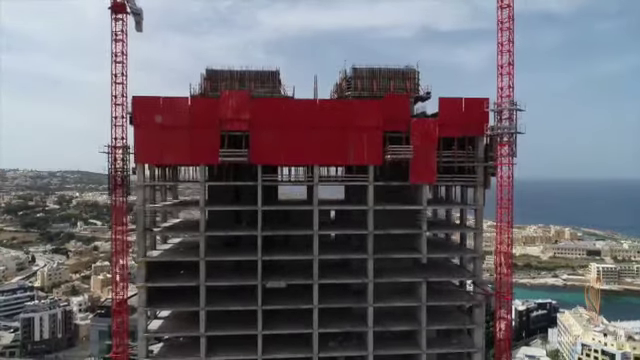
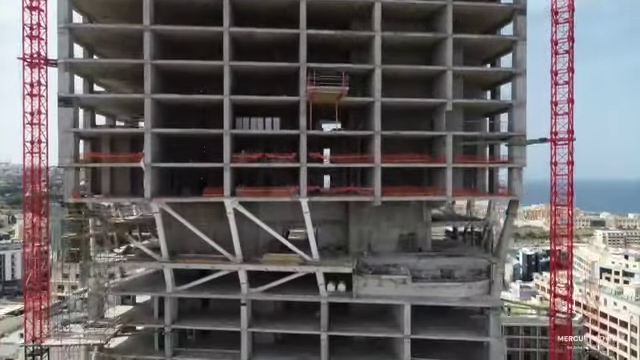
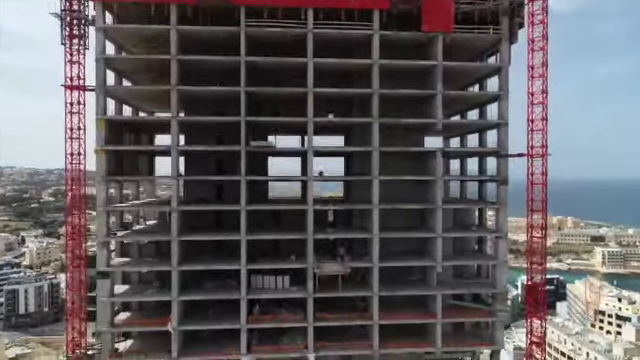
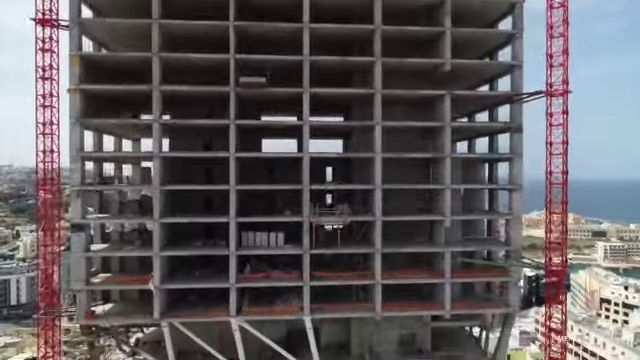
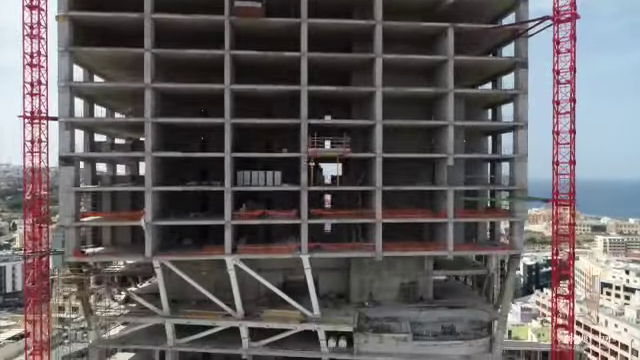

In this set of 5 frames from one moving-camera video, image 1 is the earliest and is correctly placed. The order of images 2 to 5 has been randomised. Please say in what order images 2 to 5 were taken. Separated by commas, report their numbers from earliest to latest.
3, 4, 5, 2
